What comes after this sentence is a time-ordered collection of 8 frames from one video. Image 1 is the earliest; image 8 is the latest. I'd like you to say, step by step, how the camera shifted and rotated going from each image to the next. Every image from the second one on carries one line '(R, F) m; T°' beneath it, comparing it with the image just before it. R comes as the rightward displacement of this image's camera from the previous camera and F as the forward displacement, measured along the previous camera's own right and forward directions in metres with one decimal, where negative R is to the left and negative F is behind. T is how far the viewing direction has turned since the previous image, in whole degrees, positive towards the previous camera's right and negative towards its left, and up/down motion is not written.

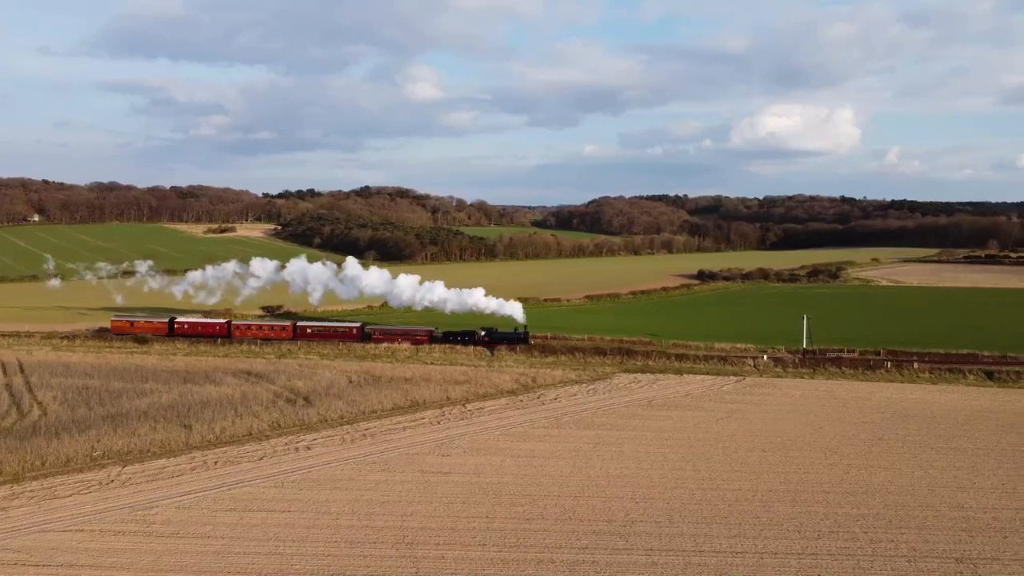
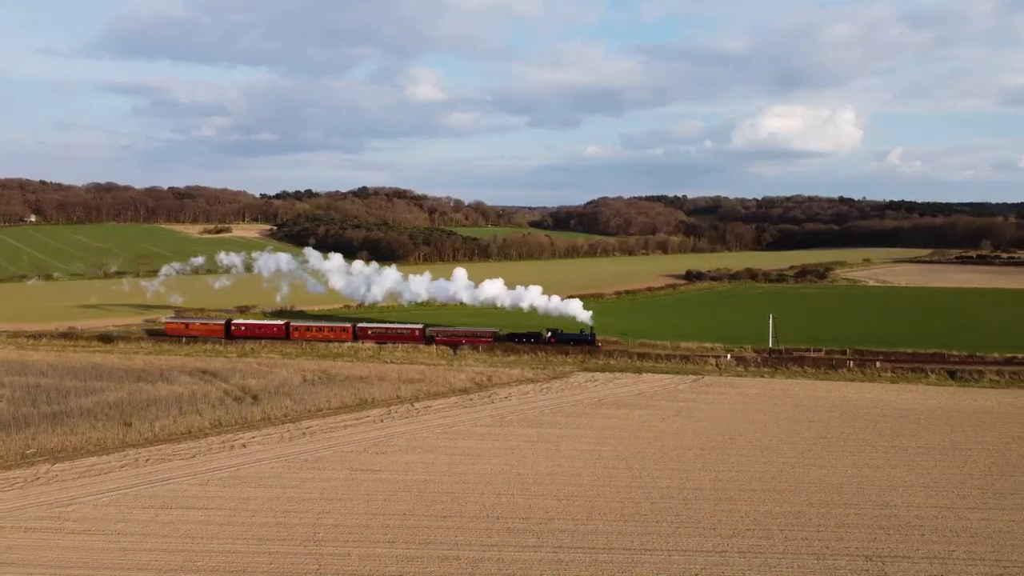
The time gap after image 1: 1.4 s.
(+1.4, +0.1) m; 0°
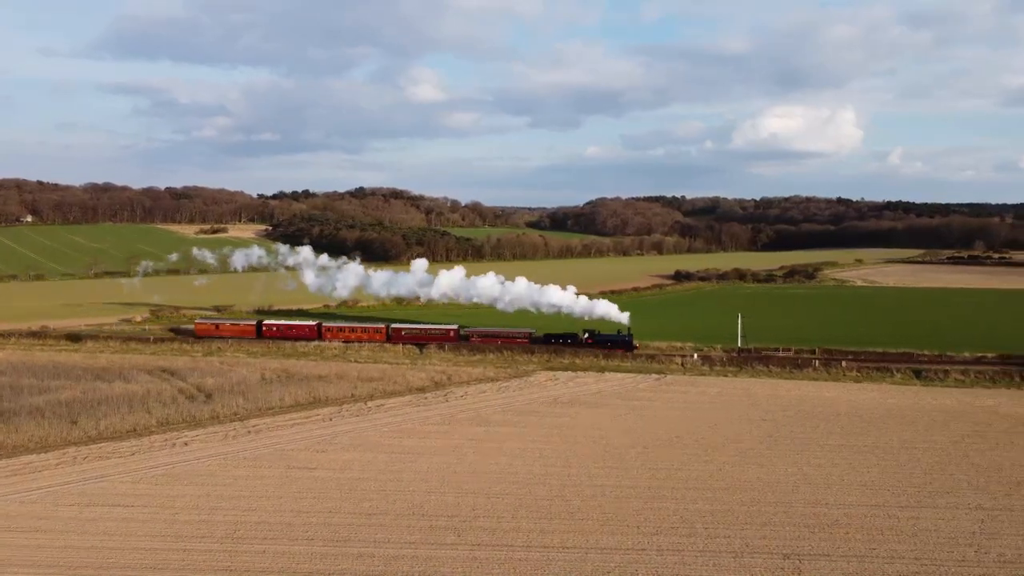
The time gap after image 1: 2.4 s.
(+1.3, 0.0) m; 0°
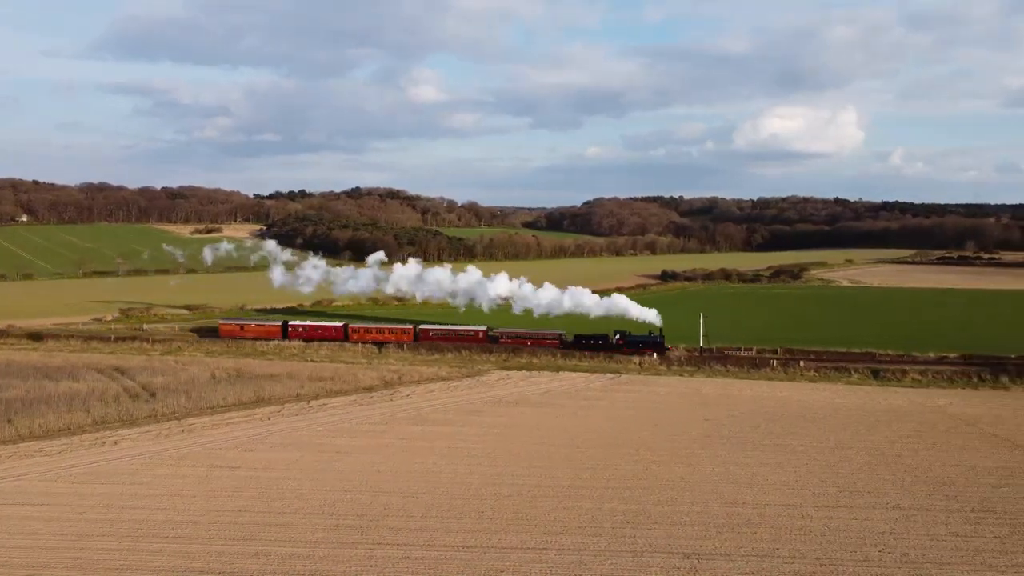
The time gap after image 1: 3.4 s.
(+1.5, 0.0) m; 0°
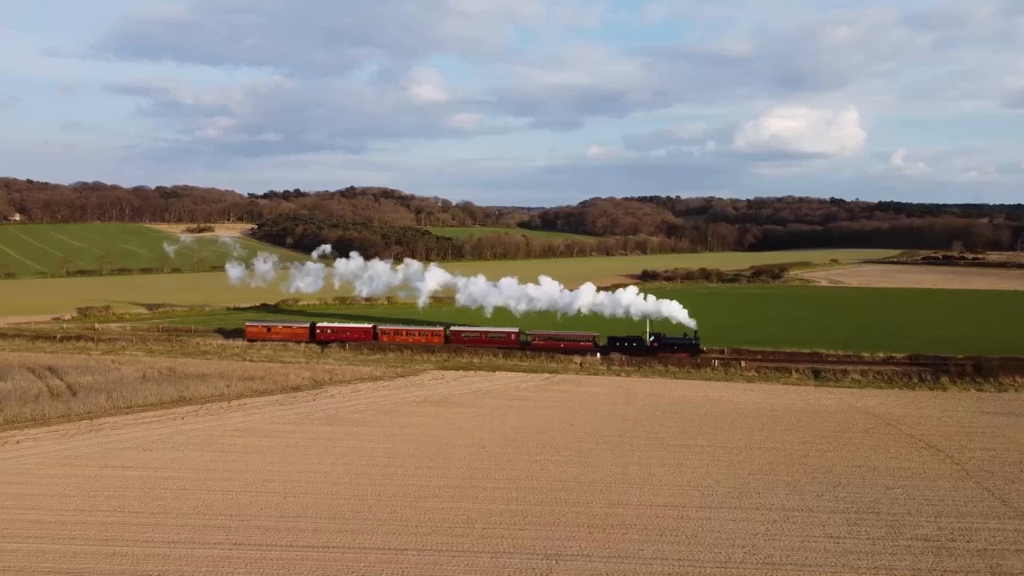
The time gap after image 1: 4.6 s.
(+2.1, +0.1) m; 0°
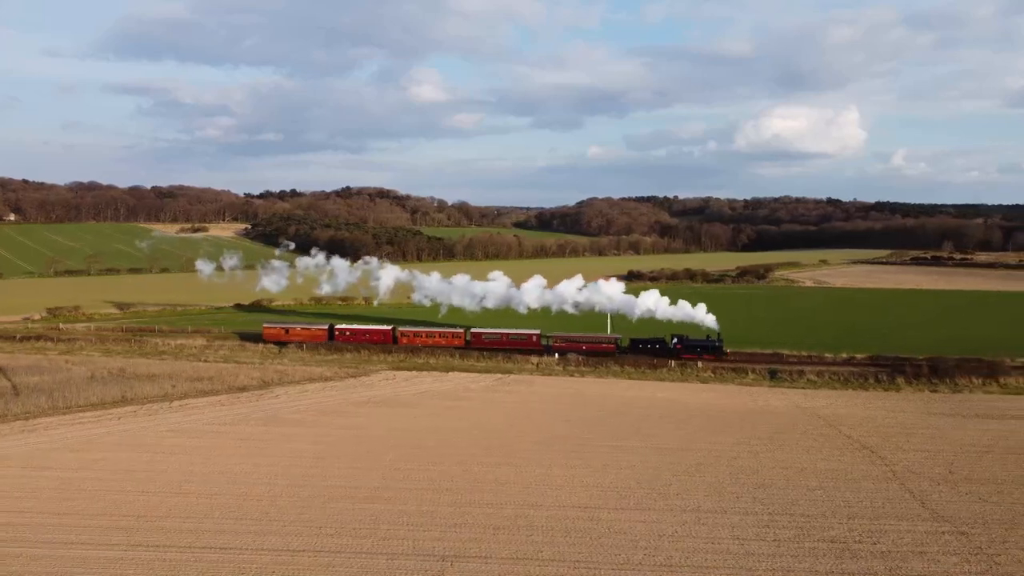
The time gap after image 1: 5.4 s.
(+1.6, 0.0) m; 0°
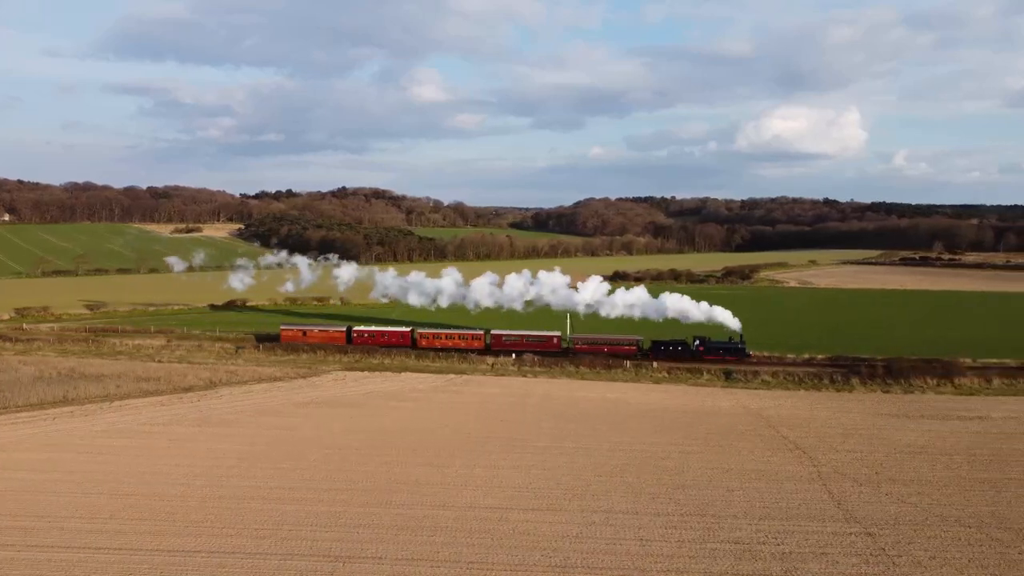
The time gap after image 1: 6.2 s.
(+1.6, 0.0) m; 0°
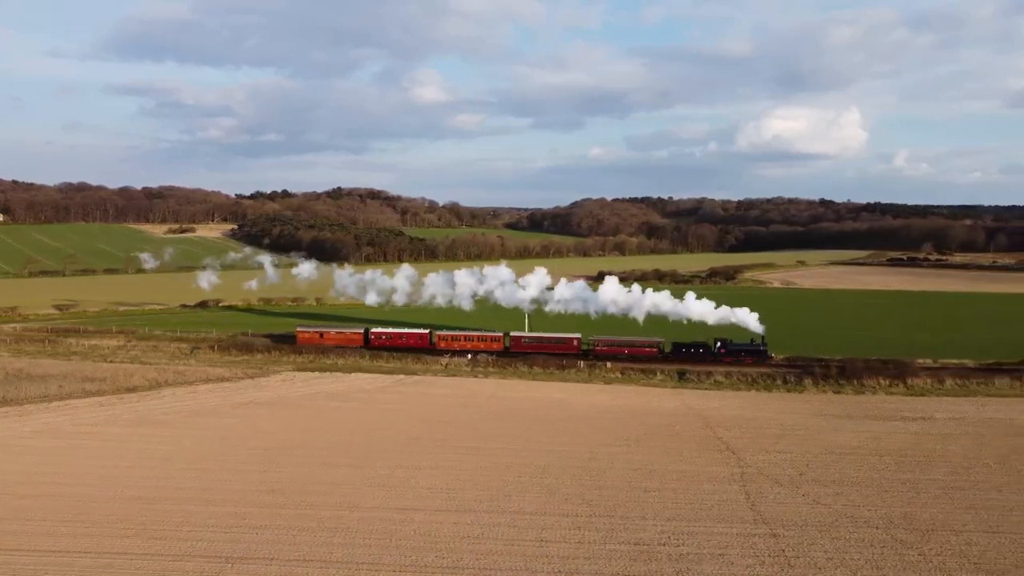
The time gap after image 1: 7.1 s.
(+1.6, 0.0) m; 0°
